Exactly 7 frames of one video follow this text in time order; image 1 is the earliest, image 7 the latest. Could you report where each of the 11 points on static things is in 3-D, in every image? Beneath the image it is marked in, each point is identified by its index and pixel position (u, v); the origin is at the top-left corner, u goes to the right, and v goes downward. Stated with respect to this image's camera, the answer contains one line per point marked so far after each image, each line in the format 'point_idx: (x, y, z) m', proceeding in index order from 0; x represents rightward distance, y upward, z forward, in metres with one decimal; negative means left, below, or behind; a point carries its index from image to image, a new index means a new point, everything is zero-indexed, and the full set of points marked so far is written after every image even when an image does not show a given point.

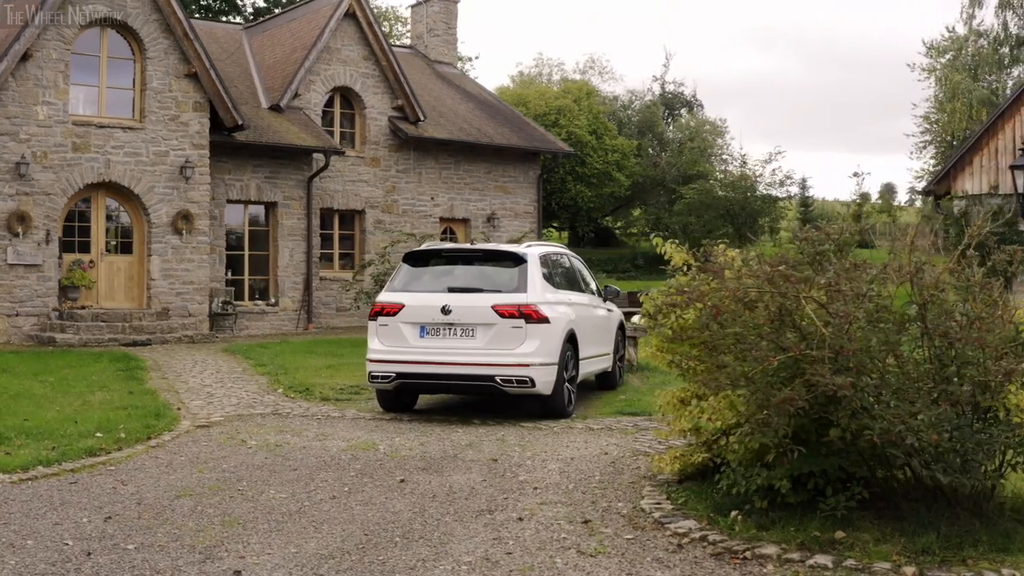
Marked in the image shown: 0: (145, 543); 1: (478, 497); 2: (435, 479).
0: (-1.9, -1.3, +5.4) m
1: (-0.2, -1.3, +6.4) m
2: (-0.5, -1.3, +6.9) m
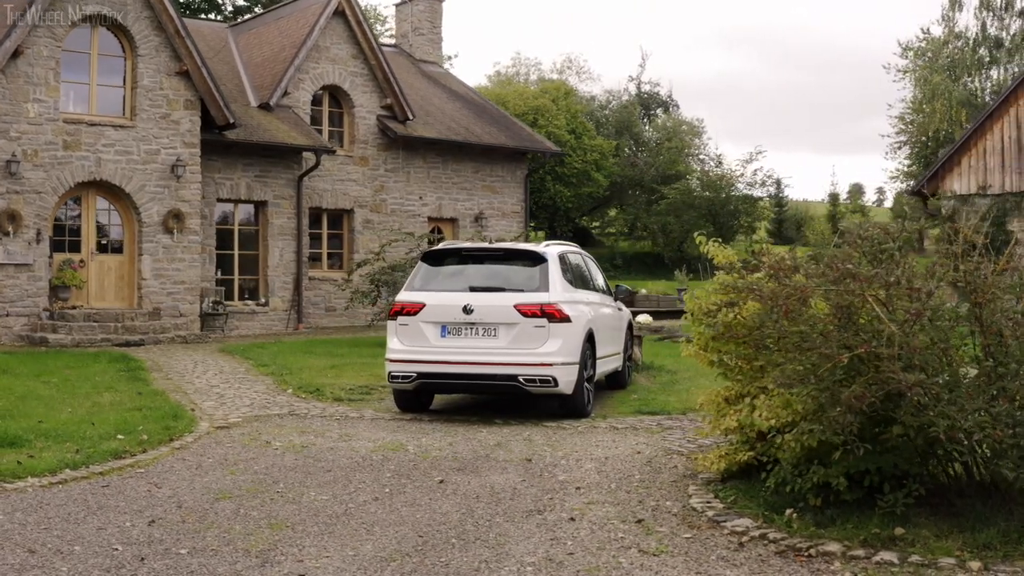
0: (-1.6, -1.3, +5.3) m
1: (+0.1, -1.3, +6.3) m
2: (-0.3, -1.3, +6.8) m
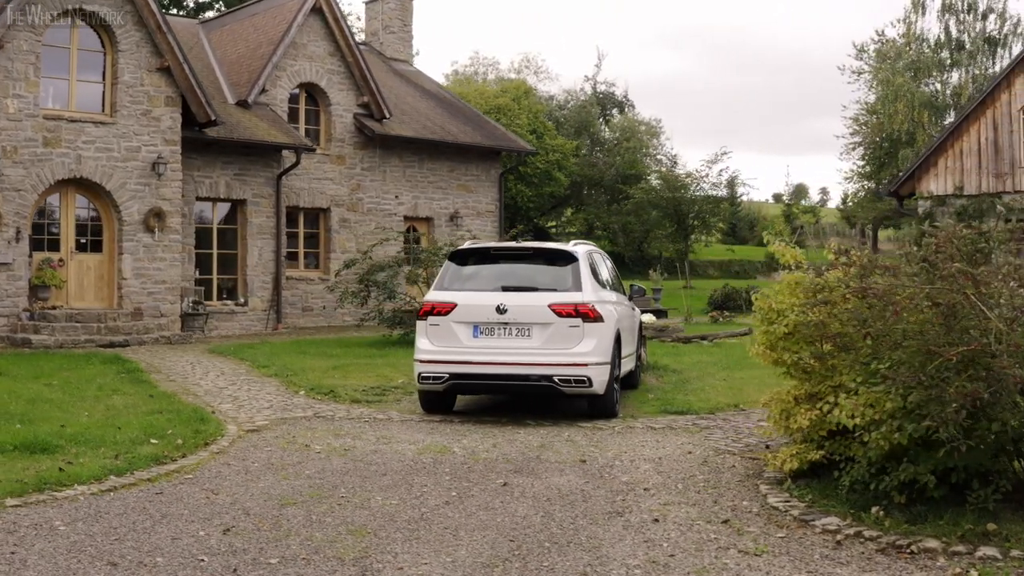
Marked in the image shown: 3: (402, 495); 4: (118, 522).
0: (-1.1, -1.3, +5.1) m
1: (+0.5, -1.3, +6.3) m
2: (+0.1, -1.2, +6.8) m
3: (-0.7, -1.3, +6.4) m
4: (-2.2, -1.3, +5.8) m
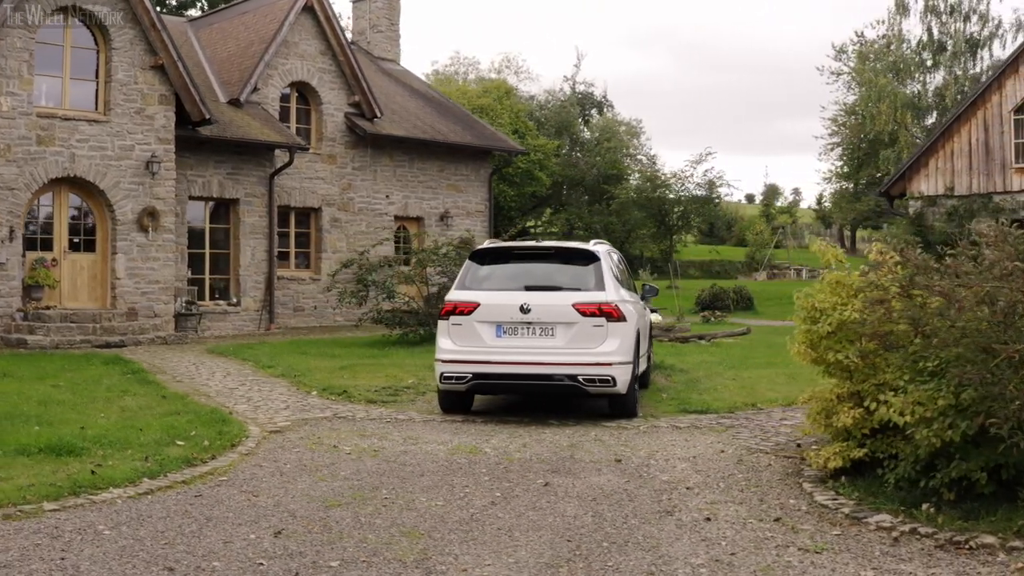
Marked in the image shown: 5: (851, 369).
0: (-0.8, -1.3, +5.1) m
1: (+0.8, -1.3, +6.2) m
2: (+0.4, -1.2, +6.7) m
3: (-0.4, -1.3, +6.3) m
4: (-1.9, -1.3, +5.7) m
5: (+2.1, -0.5, +6.4) m
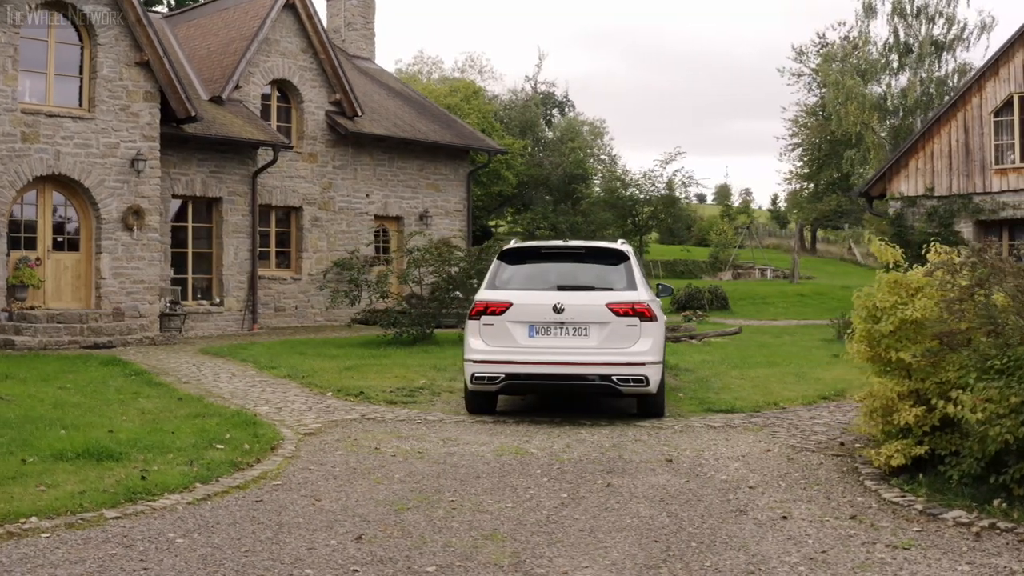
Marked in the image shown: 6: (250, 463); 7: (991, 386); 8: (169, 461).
0: (-0.4, -1.3, +5.0) m
1: (+1.2, -1.3, +6.2) m
2: (+0.8, -1.2, +6.7) m
3: (0.0, -1.3, +6.3) m
4: (-1.5, -1.3, +5.6) m
5: (+2.5, -0.5, +6.4) m
6: (-1.8, -1.2, +7.3) m
7: (+2.7, -0.6, +5.8) m
8: (-2.4, -1.2, +7.3) m
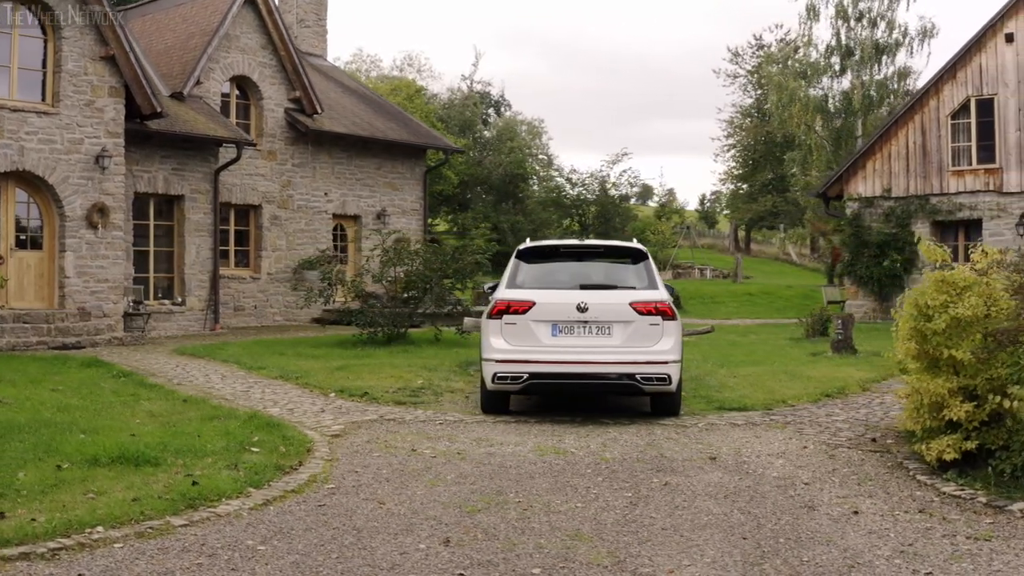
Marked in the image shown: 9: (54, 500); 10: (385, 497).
0: (+0.1, -1.3, +5.0) m
1: (+1.6, -1.3, +6.3) m
2: (+1.1, -1.2, +6.8) m
3: (+0.4, -1.3, +6.3) m
4: (-1.1, -1.3, +5.5) m
5: (+2.9, -0.5, +6.6) m
6: (-1.5, -1.2, +7.2) m
7: (+3.1, -0.6, +6.0) m
8: (-2.1, -1.2, +7.1) m
9: (-2.7, -1.2, +6.1) m
10: (-0.8, -1.3, +6.3) m
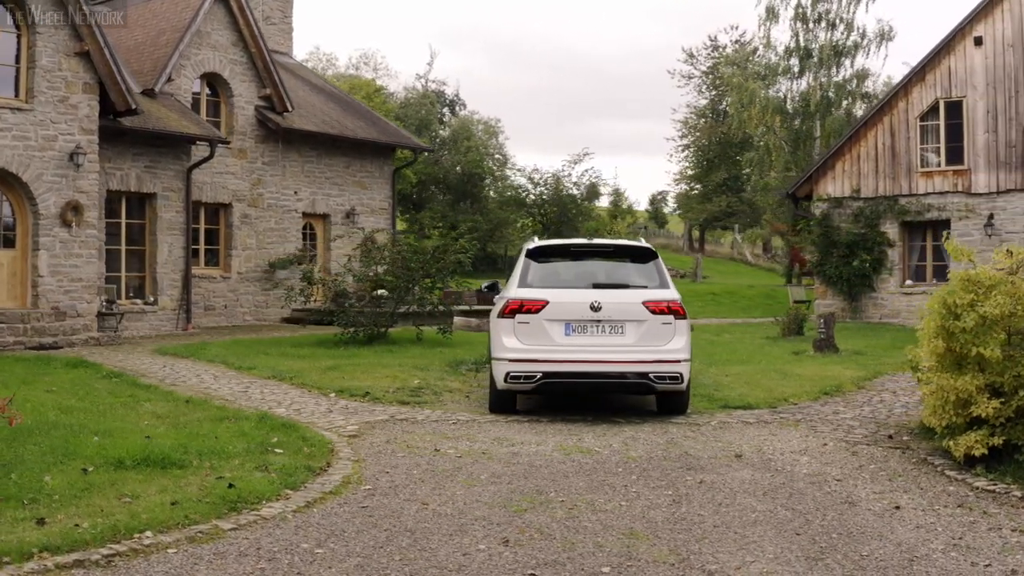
0: (+0.4, -1.3, +5.0) m
1: (+1.8, -1.3, +6.4) m
2: (+1.4, -1.2, +6.8) m
3: (+0.6, -1.3, +6.3) m
4: (-0.8, -1.3, +5.5) m
5: (+3.1, -0.5, +6.7) m
6: (-1.3, -1.2, +7.1) m
7: (+3.4, -0.6, +6.2) m
8: (-1.8, -1.2, +7.0) m
9: (-2.4, -1.2, +6.0) m
10: (-0.6, -1.3, +6.3) m
